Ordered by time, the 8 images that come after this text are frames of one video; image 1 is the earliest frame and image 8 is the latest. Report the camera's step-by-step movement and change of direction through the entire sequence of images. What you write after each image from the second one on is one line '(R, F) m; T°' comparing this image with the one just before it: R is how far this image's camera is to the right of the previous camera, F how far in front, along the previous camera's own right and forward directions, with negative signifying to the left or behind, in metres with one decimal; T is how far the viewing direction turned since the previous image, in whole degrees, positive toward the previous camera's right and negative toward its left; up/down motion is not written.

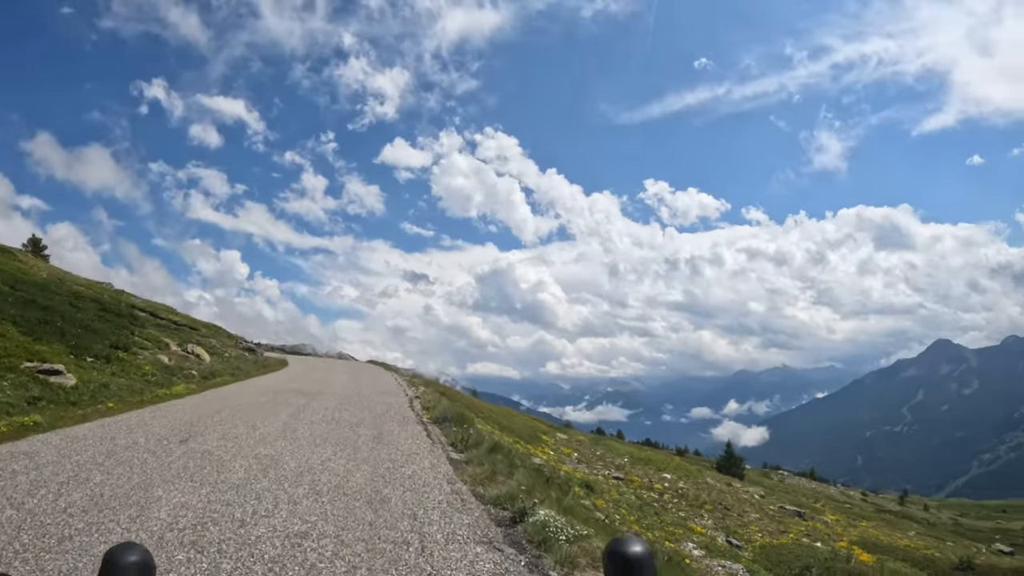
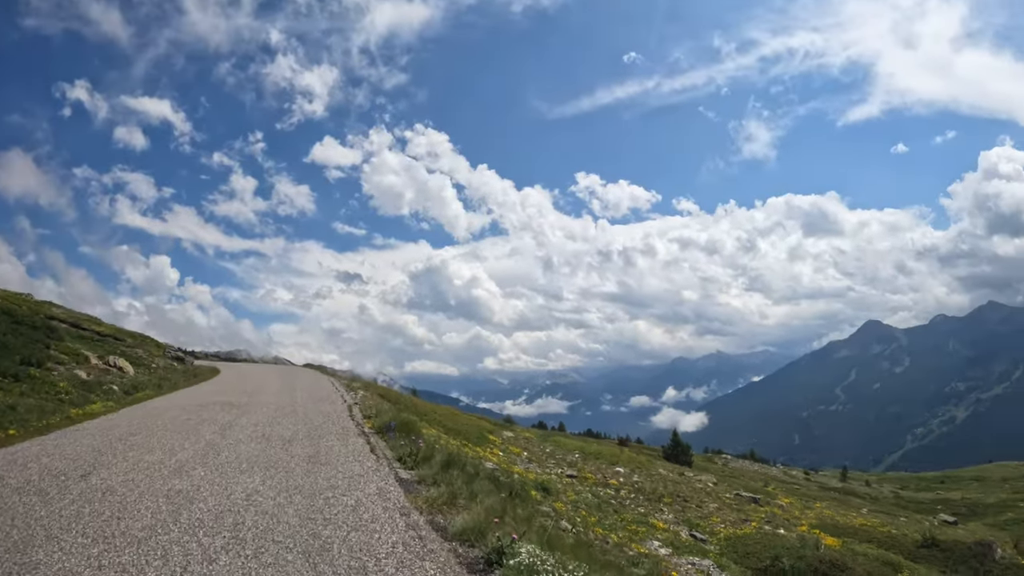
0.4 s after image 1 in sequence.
(-0.3, +1.8) m; +6°
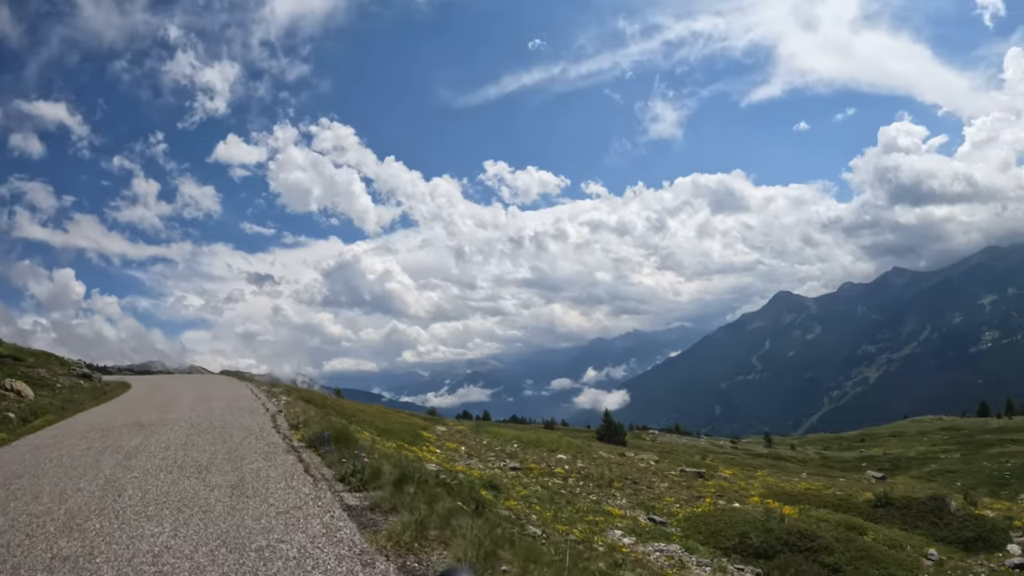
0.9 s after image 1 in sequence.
(-0.9, +2.2) m; +8°
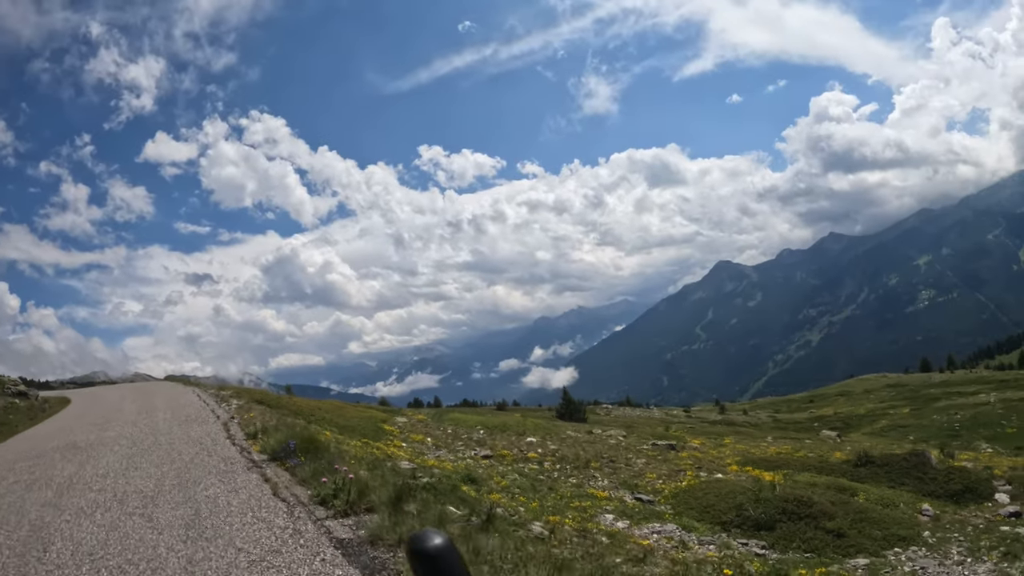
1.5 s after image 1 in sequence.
(-1.5, +1.5) m; +6°
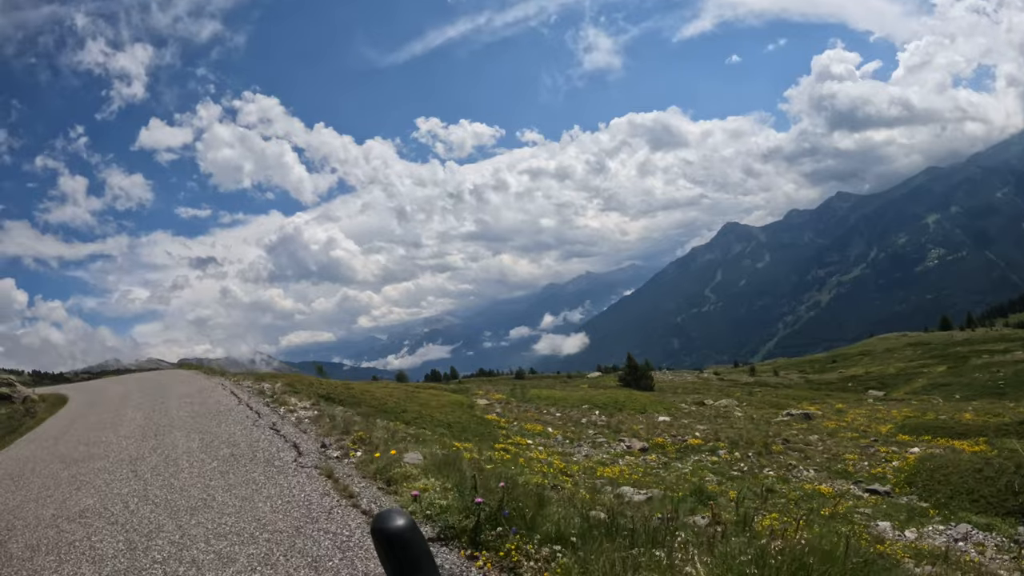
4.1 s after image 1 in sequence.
(-5.6, -2.5) m; +1°
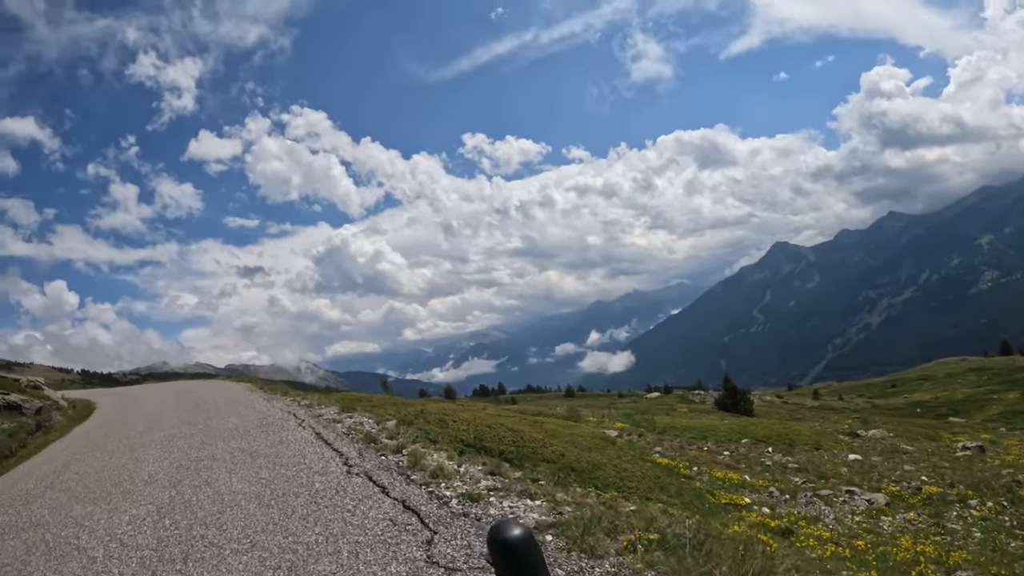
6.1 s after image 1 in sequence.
(-6.5, -2.1) m; -2°
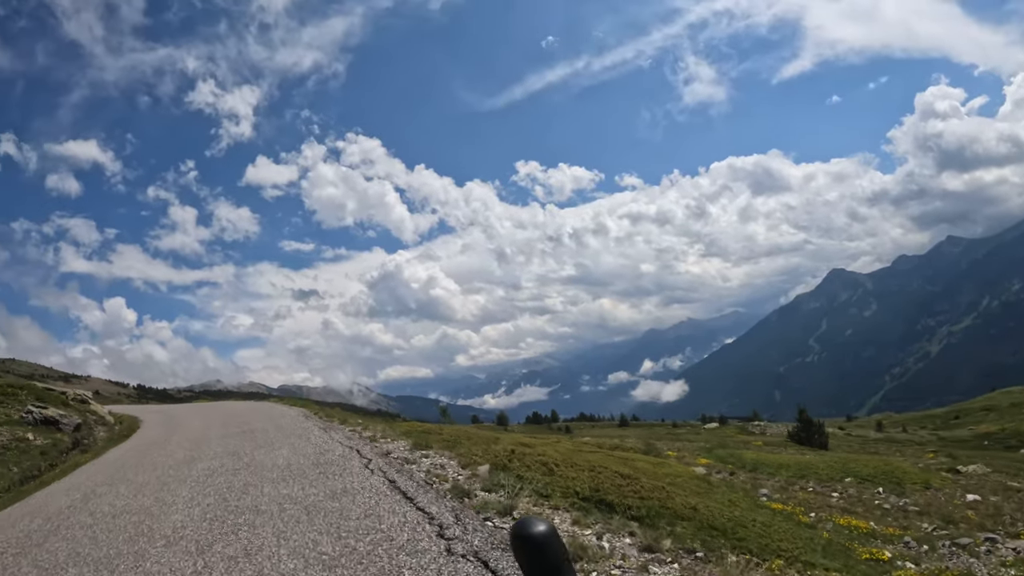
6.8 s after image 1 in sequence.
(-6.5, -1.2) m; -3°
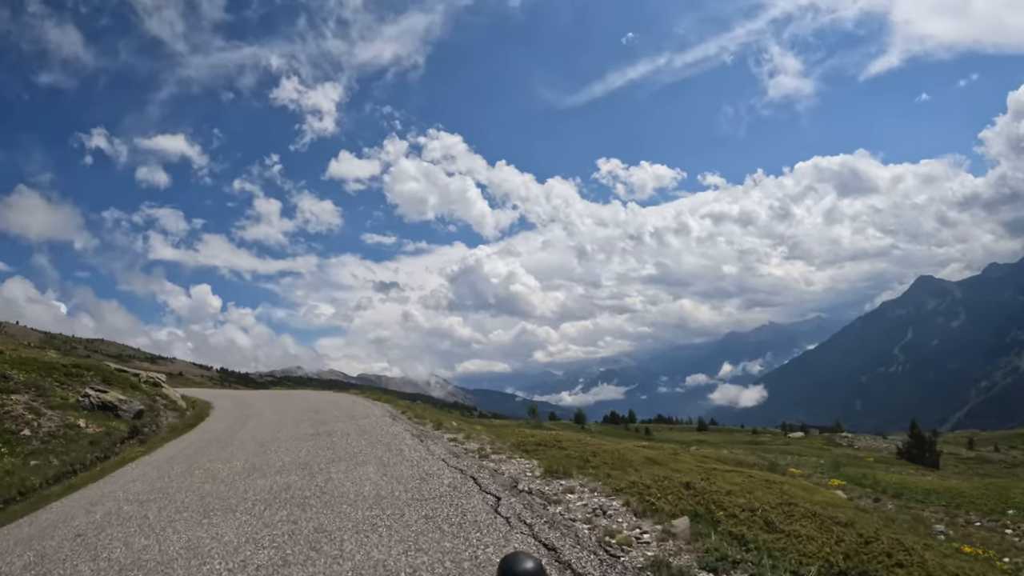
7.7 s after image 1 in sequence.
(-4.9, +5.2) m; -7°
